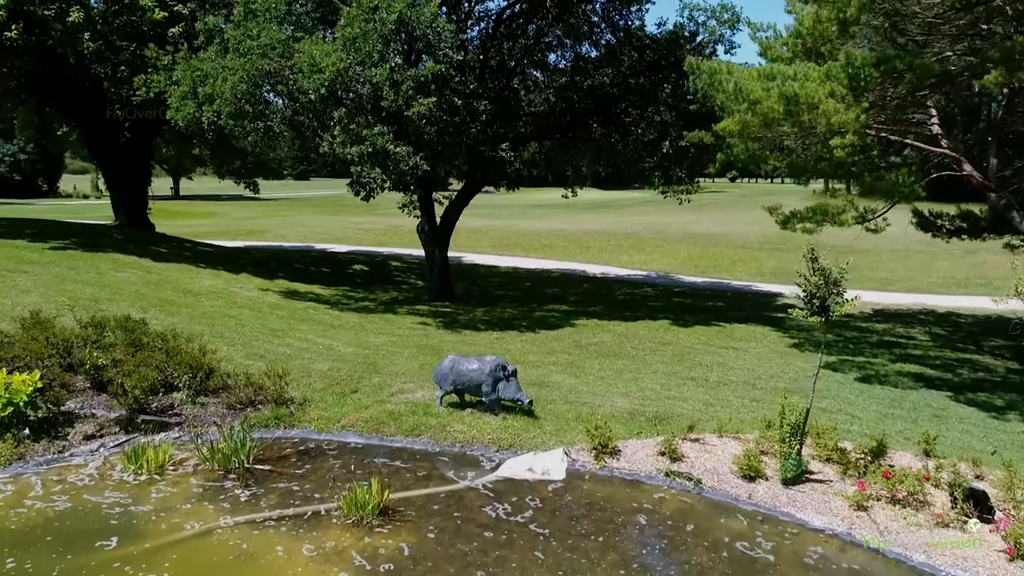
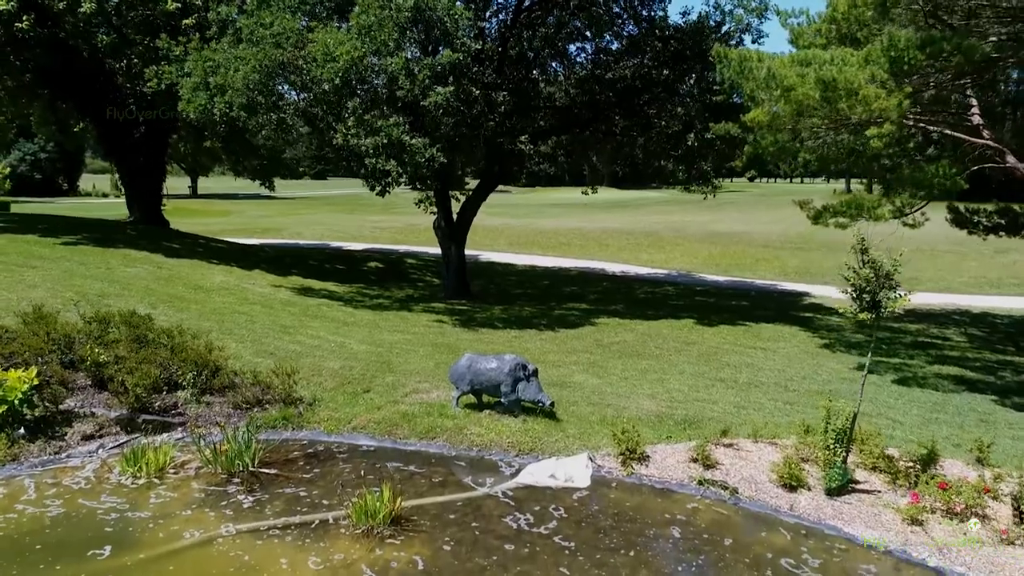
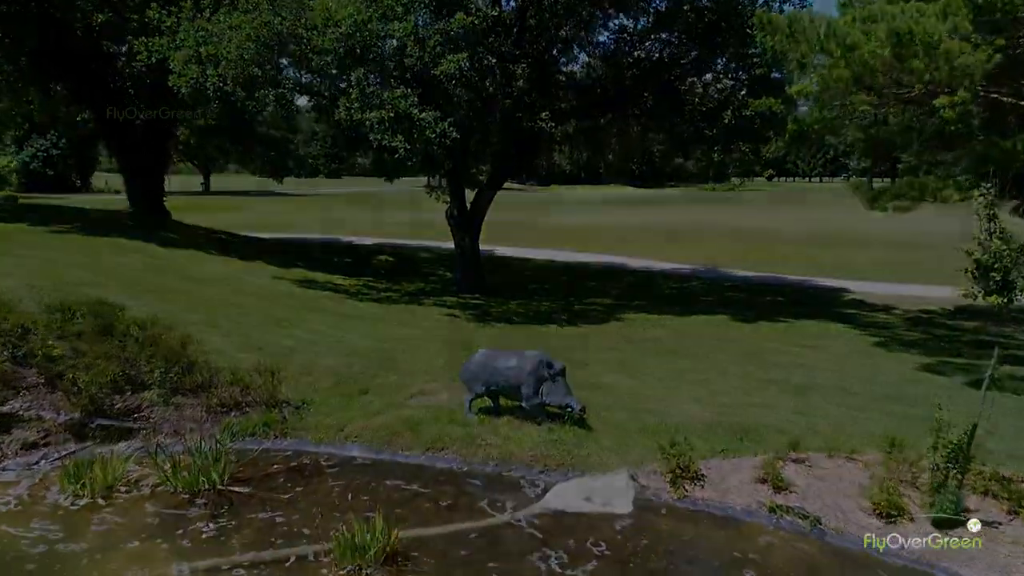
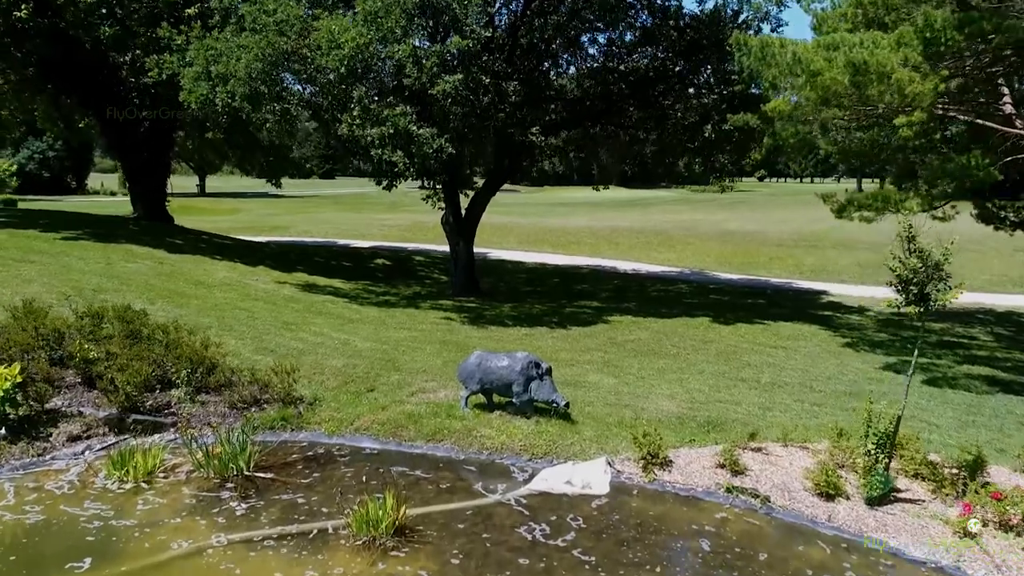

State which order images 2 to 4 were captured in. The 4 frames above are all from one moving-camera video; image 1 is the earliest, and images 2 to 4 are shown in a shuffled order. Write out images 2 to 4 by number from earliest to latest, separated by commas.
2, 4, 3
